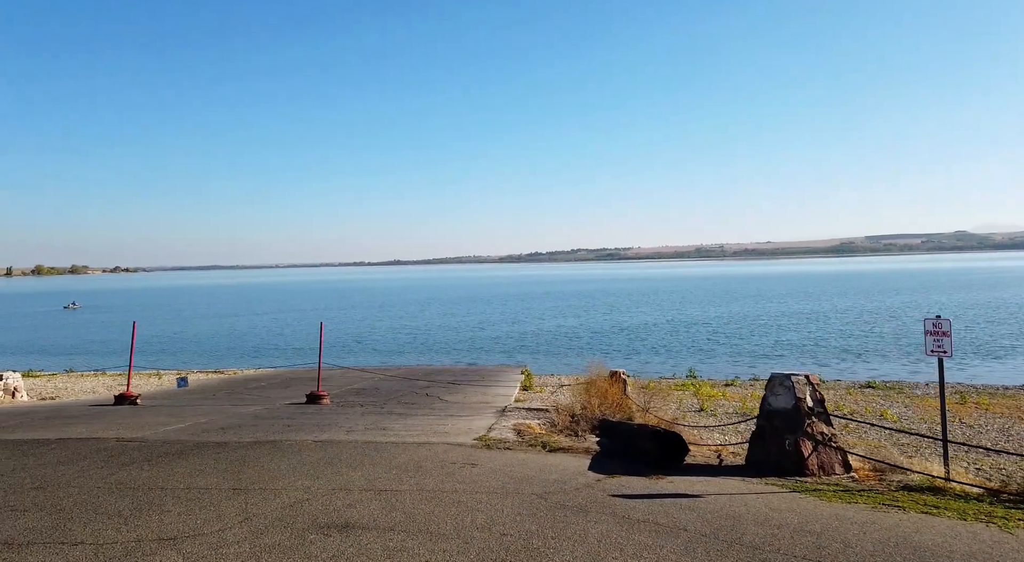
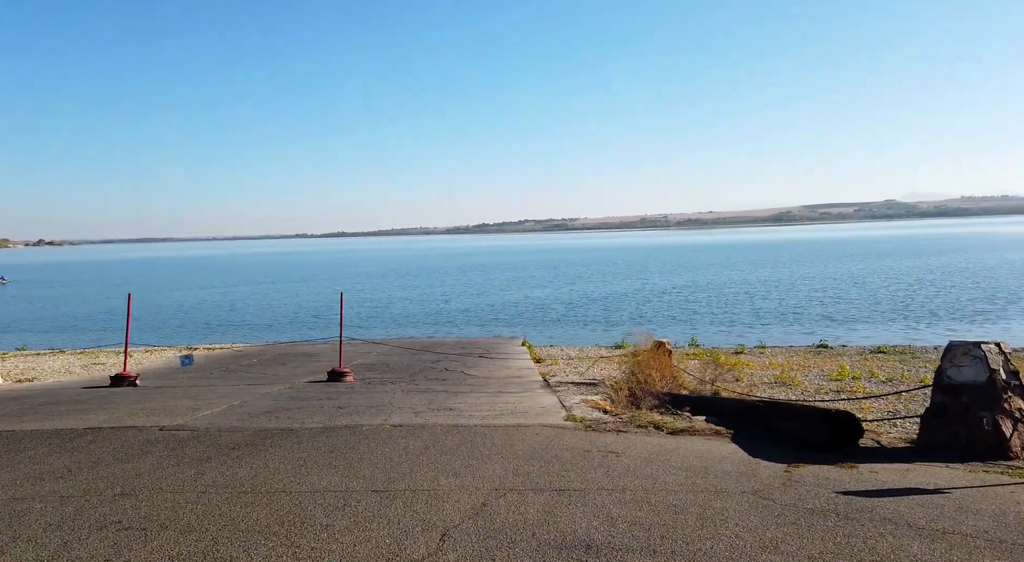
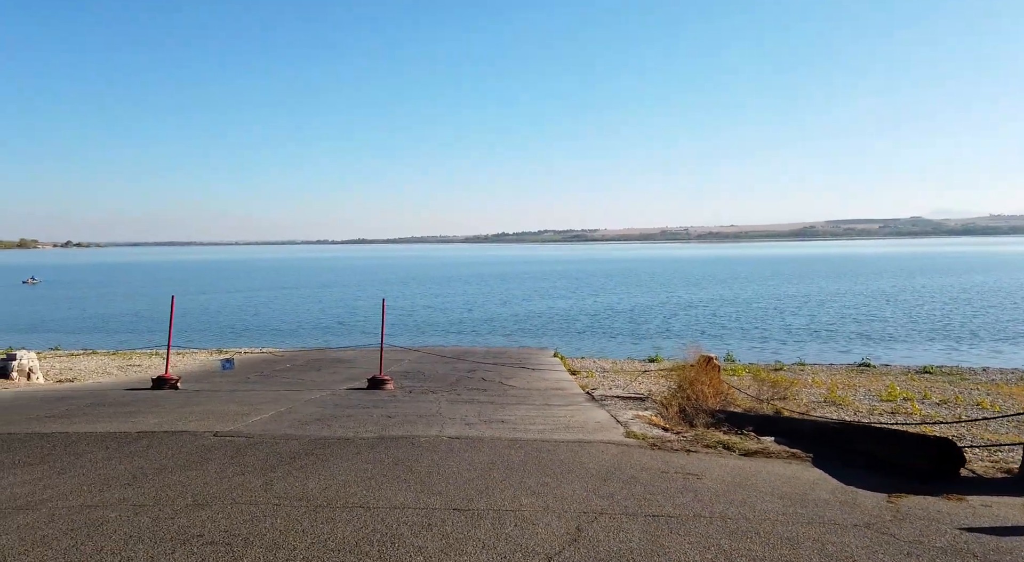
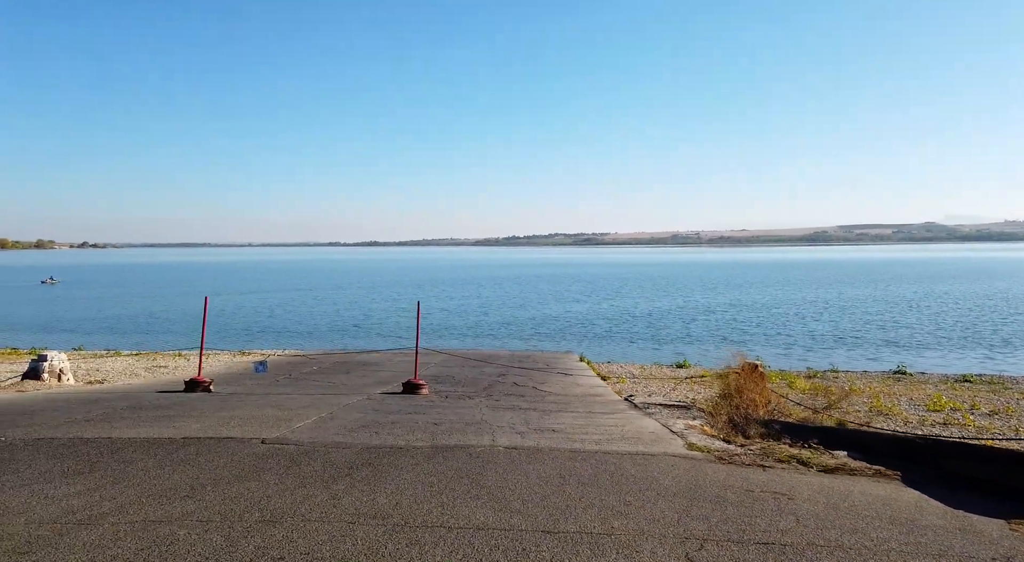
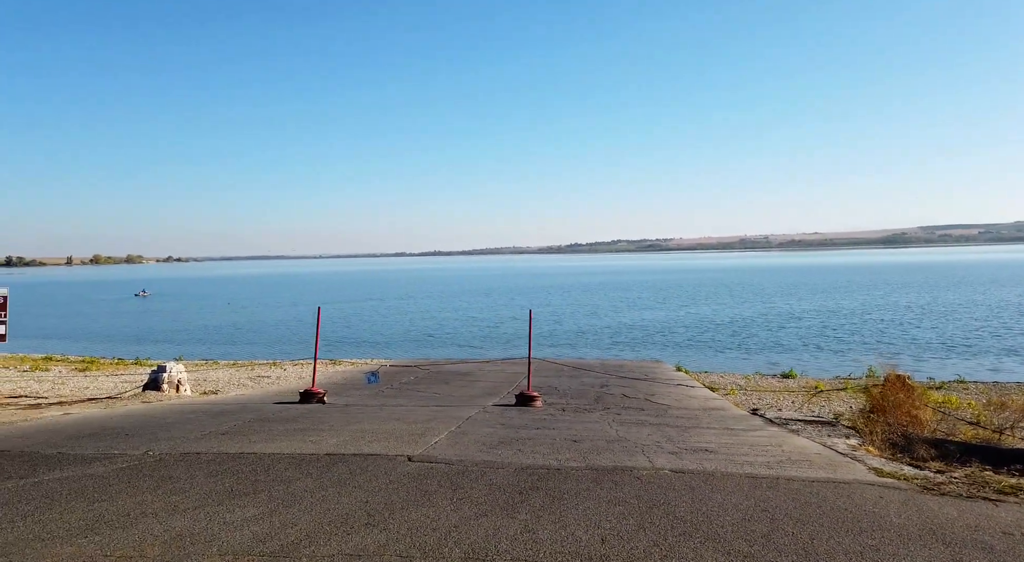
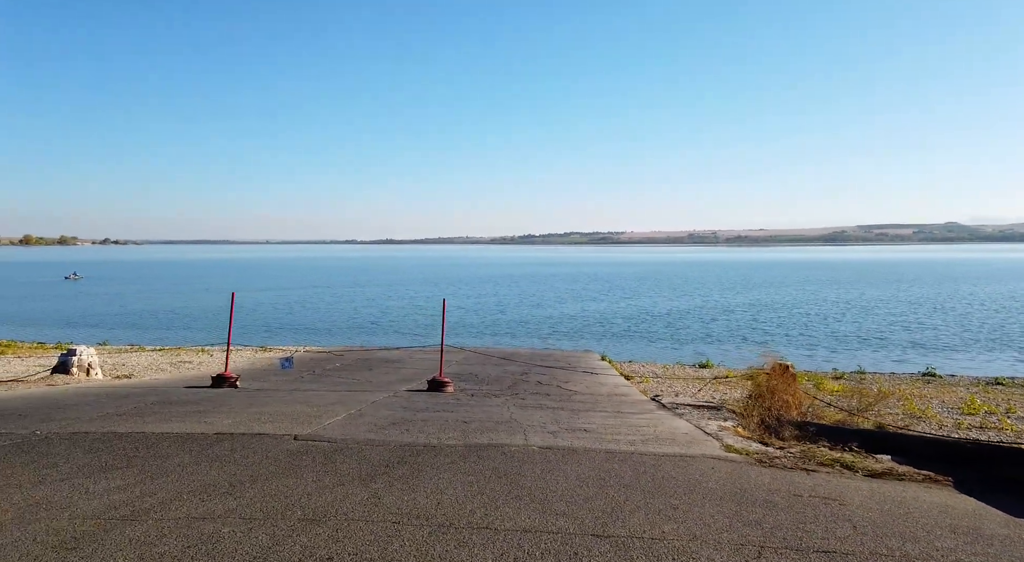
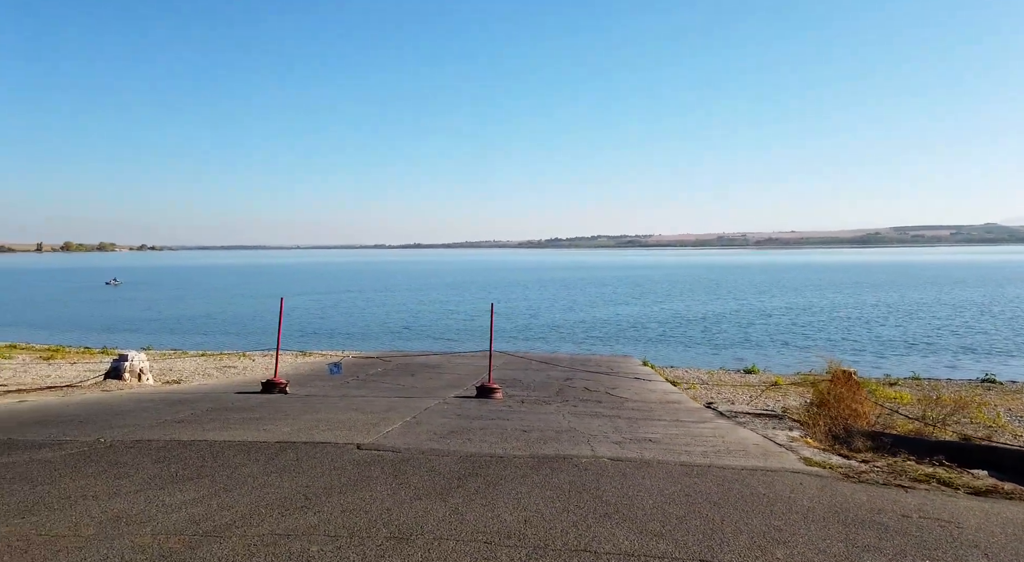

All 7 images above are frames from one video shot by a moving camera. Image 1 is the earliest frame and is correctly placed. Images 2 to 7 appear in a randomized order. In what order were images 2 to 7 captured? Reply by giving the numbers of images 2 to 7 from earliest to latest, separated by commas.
2, 3, 4, 6, 7, 5
